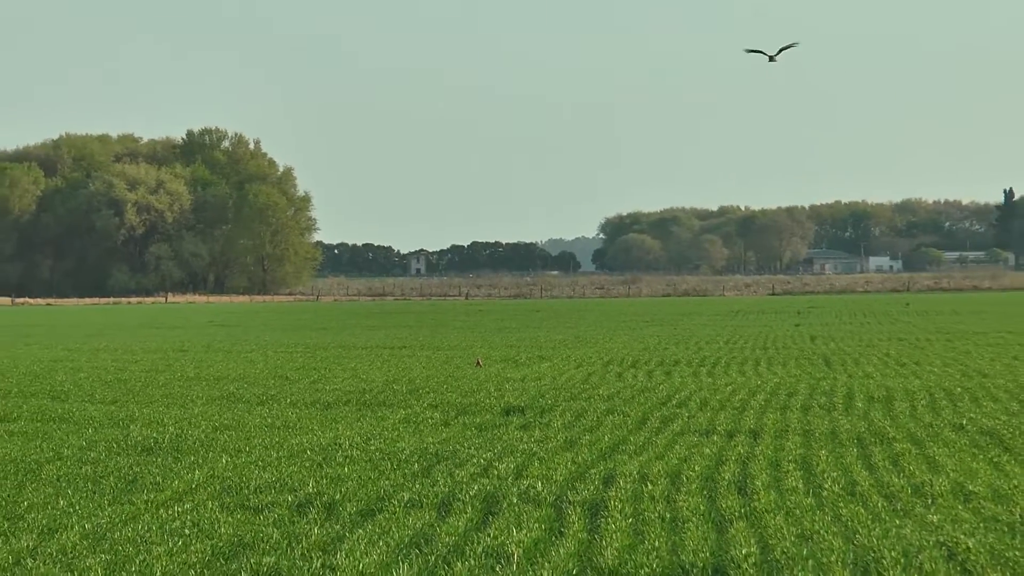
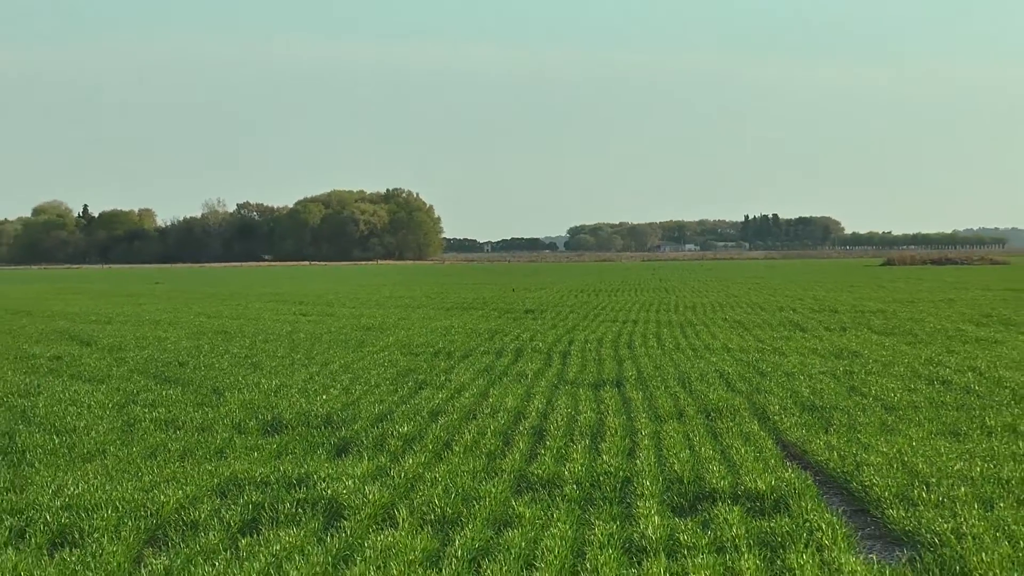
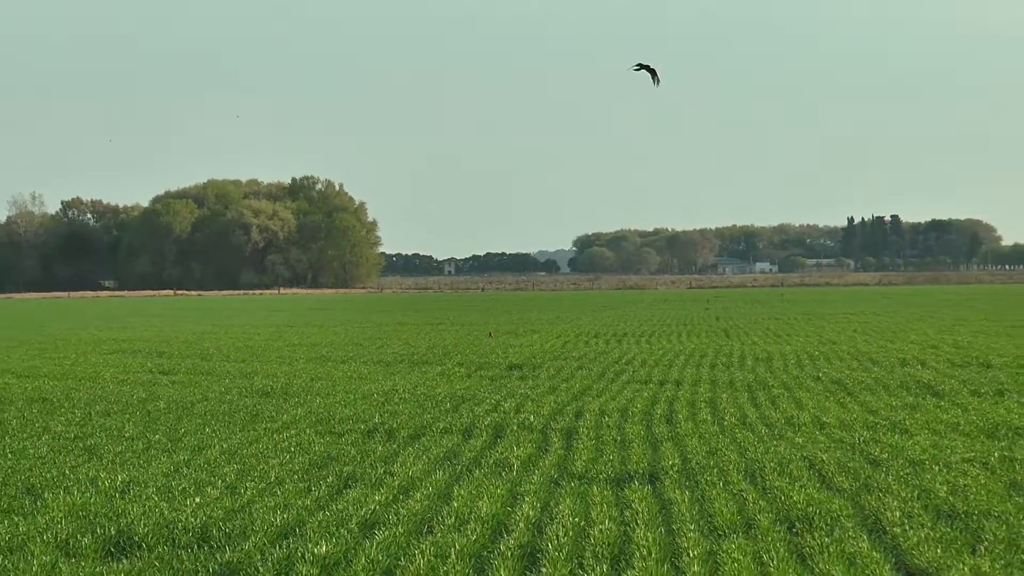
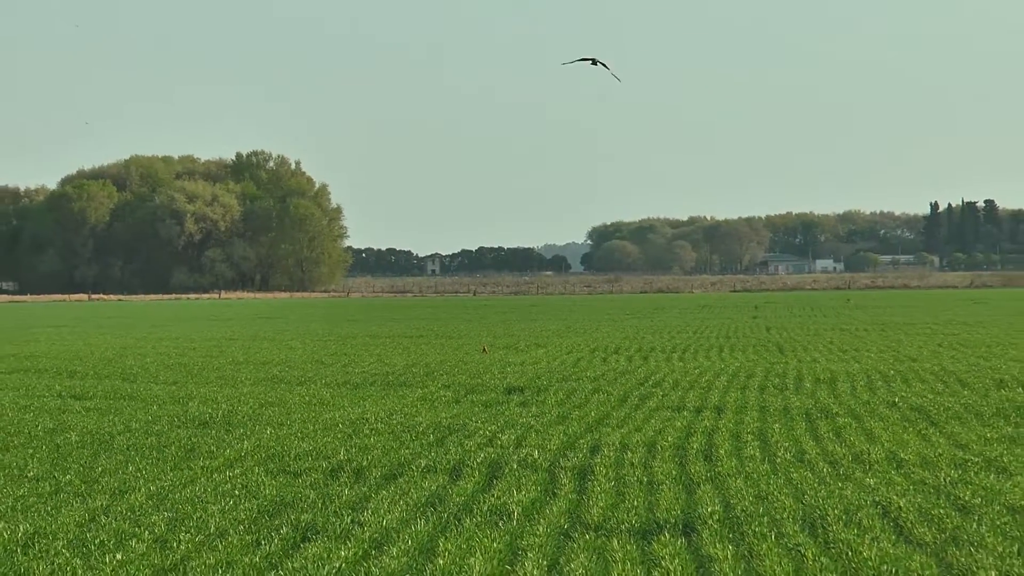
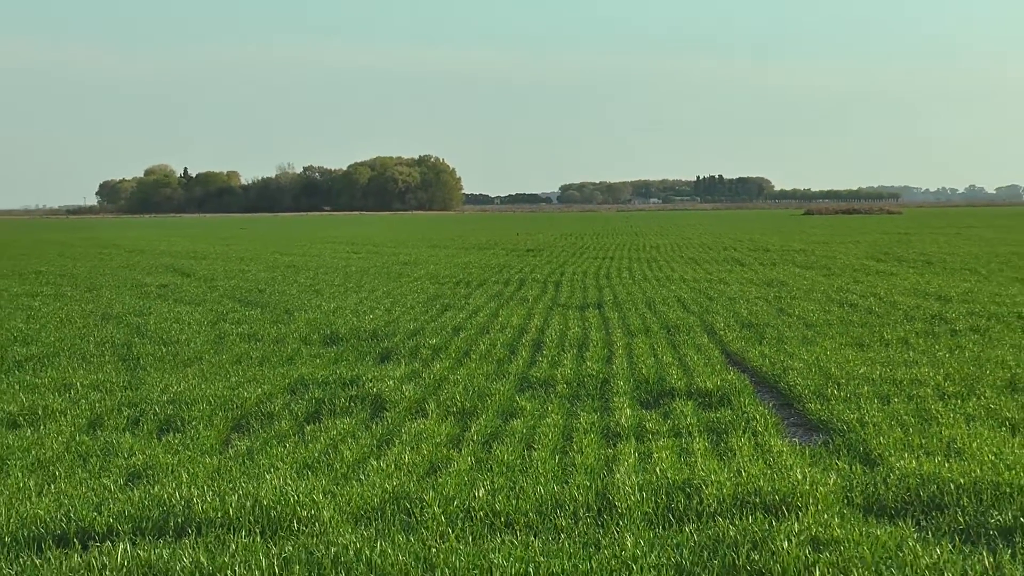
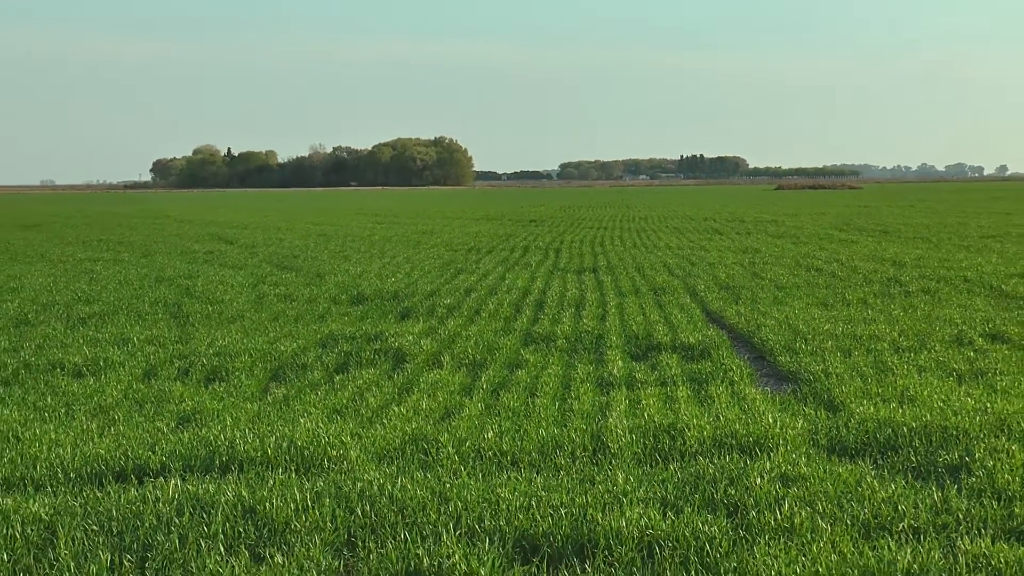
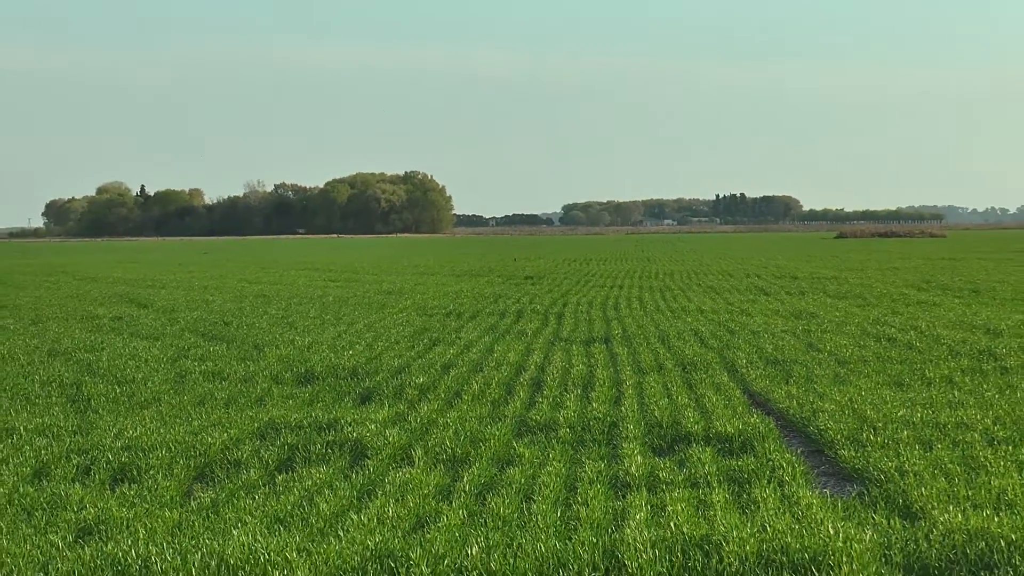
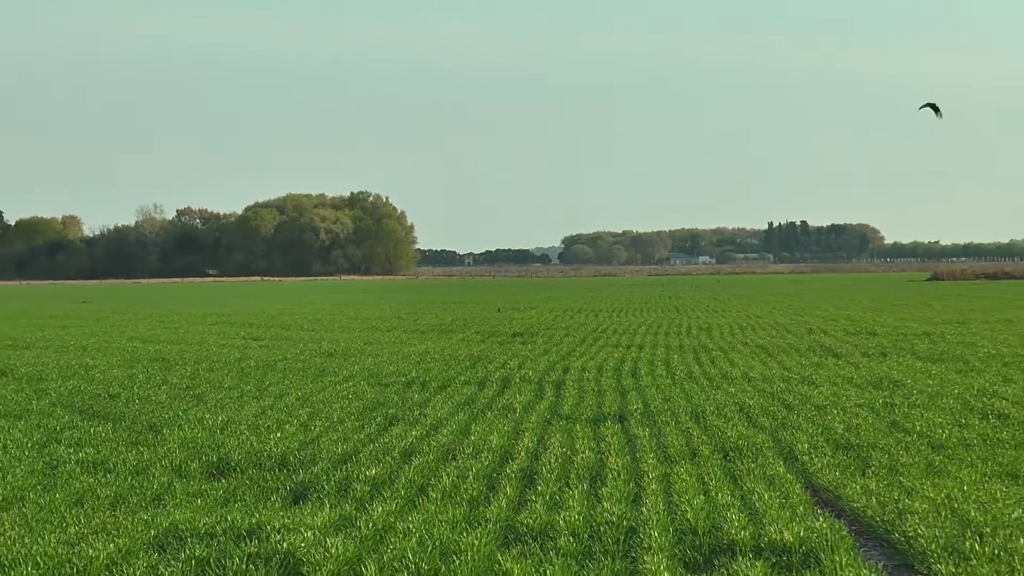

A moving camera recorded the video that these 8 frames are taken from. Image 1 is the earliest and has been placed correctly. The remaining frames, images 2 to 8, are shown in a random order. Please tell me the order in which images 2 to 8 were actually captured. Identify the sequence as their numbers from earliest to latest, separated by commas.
4, 3, 8, 2, 7, 5, 6
